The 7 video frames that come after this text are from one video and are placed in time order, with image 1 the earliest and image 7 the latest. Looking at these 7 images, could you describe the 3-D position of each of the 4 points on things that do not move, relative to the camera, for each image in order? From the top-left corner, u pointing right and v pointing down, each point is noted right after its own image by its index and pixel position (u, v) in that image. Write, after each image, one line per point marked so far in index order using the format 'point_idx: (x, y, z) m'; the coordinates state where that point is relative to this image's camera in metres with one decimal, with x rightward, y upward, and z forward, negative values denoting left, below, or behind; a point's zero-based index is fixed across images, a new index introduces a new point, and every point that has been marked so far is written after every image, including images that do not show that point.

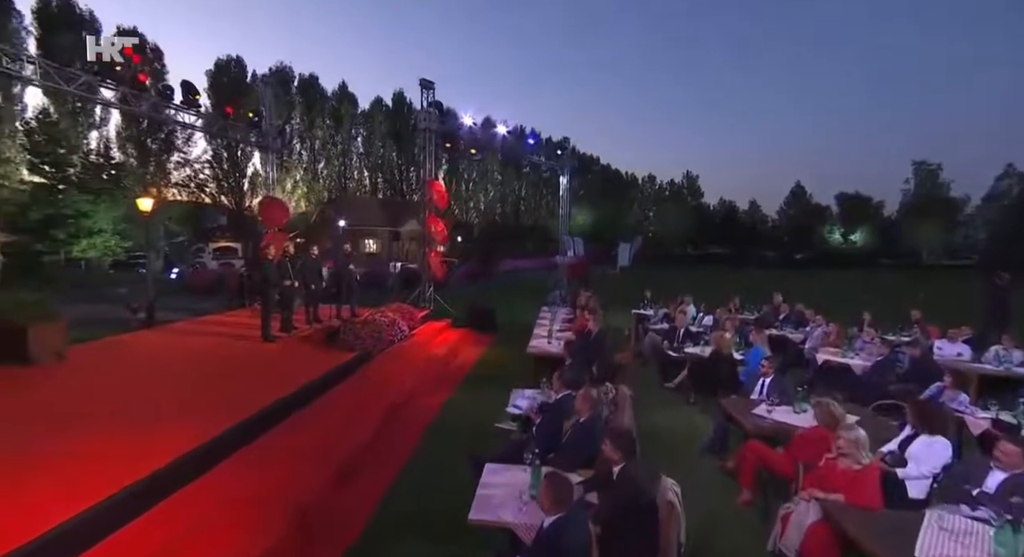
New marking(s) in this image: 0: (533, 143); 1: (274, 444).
0: (+0.8, +4.8, +17.1) m
1: (-2.9, -2.0, +6.0) m
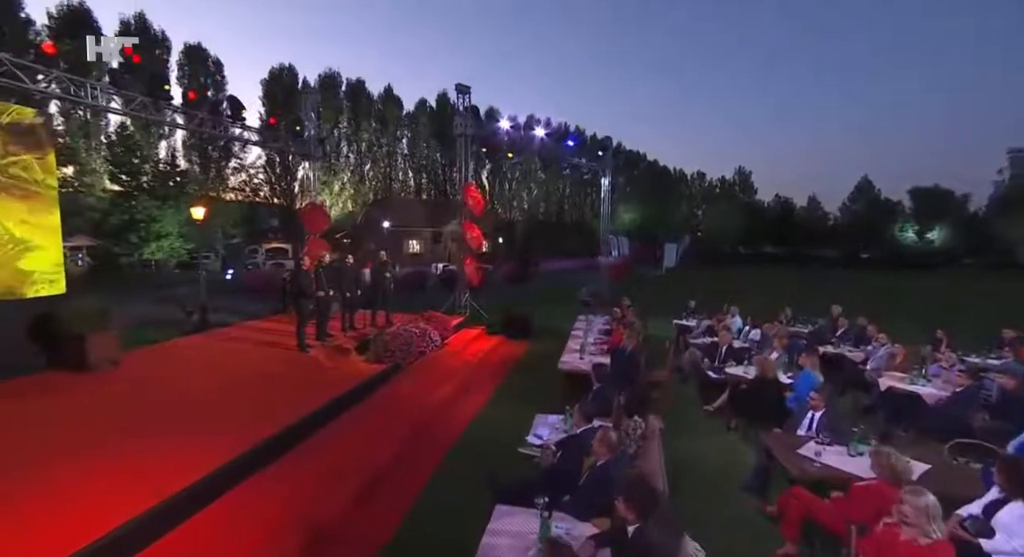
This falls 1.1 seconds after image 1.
0: (+2.1, +4.7, +16.6) m
1: (-2.6, -2.2, +6.0) m
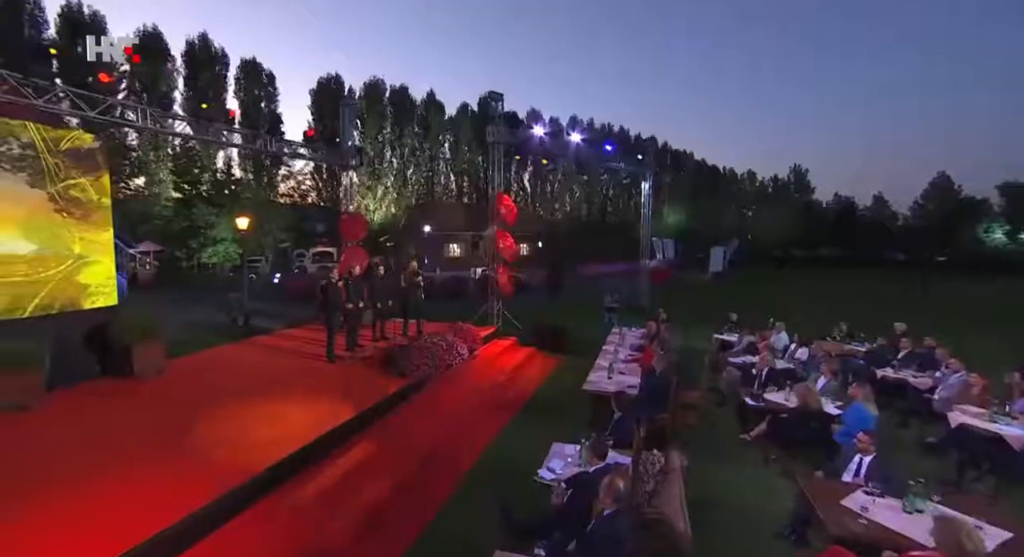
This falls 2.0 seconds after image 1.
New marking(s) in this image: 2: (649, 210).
0: (+3.4, +4.4, +16.2) m
1: (-2.4, -2.5, +6.0) m
2: (+5.4, +2.7, +18.6) m
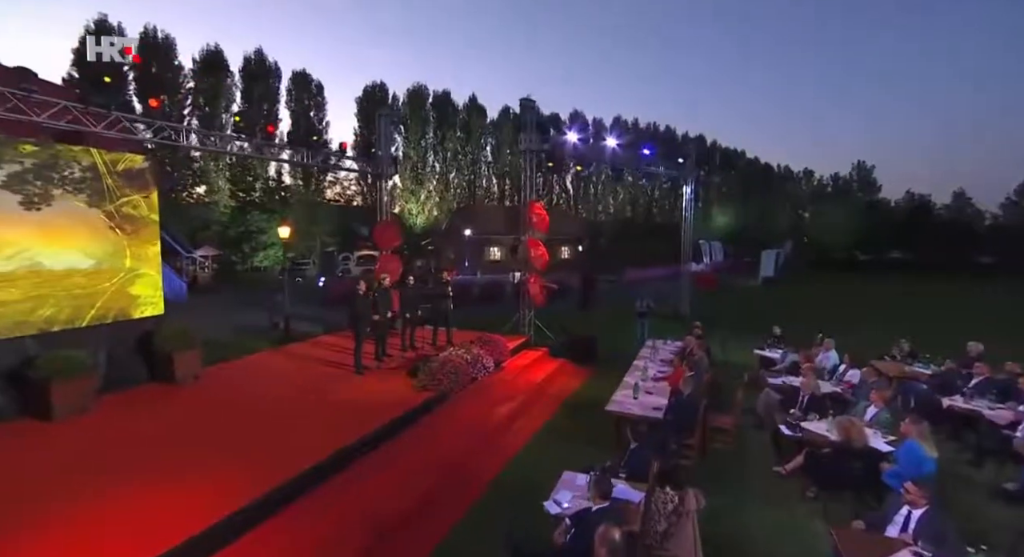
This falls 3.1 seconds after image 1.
0: (+4.6, +4.1, +15.7) m
1: (-2.2, -2.7, +6.1) m
2: (+6.8, +2.4, +17.9) m
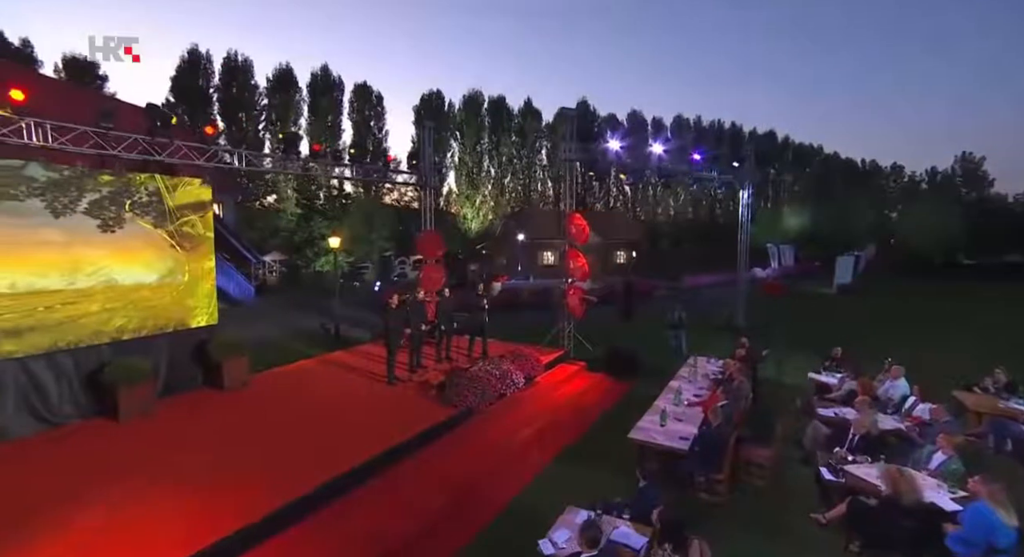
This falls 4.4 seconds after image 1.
0: (+6.0, +3.8, +14.9) m
1: (-2.0, -3.0, +6.3) m
2: (+8.4, +2.0, +16.8) m
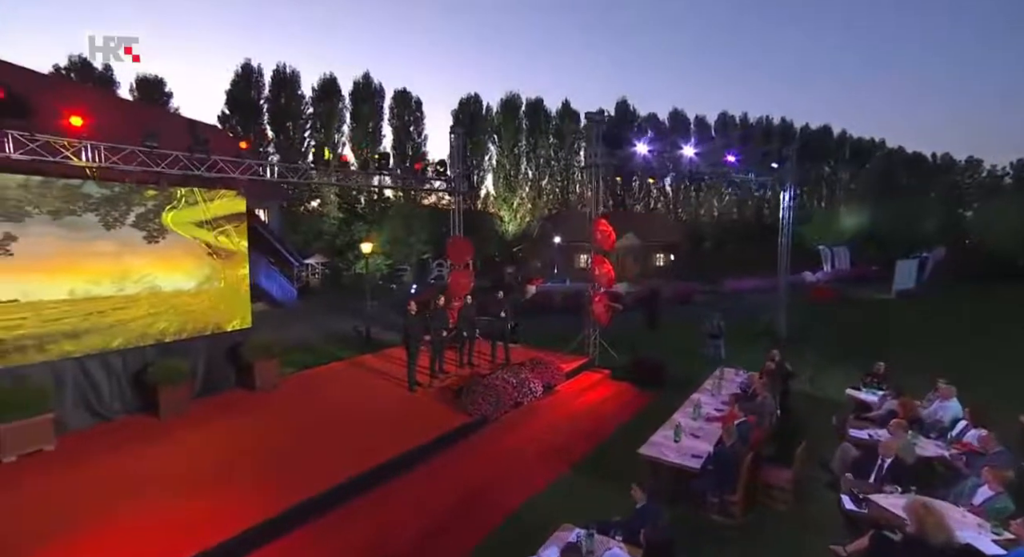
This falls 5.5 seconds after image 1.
0: (+6.8, +3.6, +14.3) m
1: (-2.0, -3.2, +6.5) m
2: (+9.4, +1.8, +16.0) m
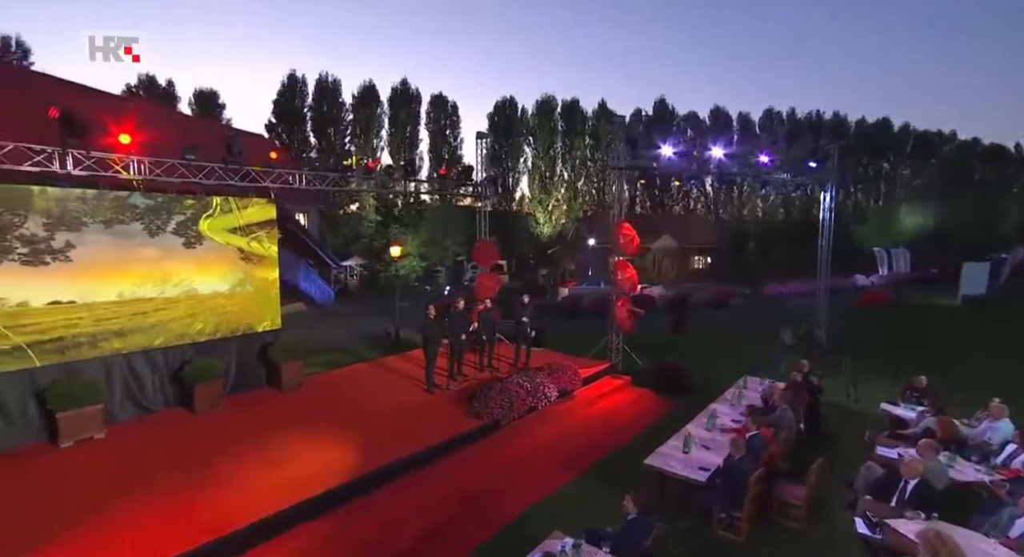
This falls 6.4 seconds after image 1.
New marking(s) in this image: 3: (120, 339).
0: (+7.5, +3.5, +13.7) m
1: (-1.9, -3.2, +6.7) m
2: (+10.3, +1.7, +15.2) m
3: (-7.1, -1.1, +8.6) m
